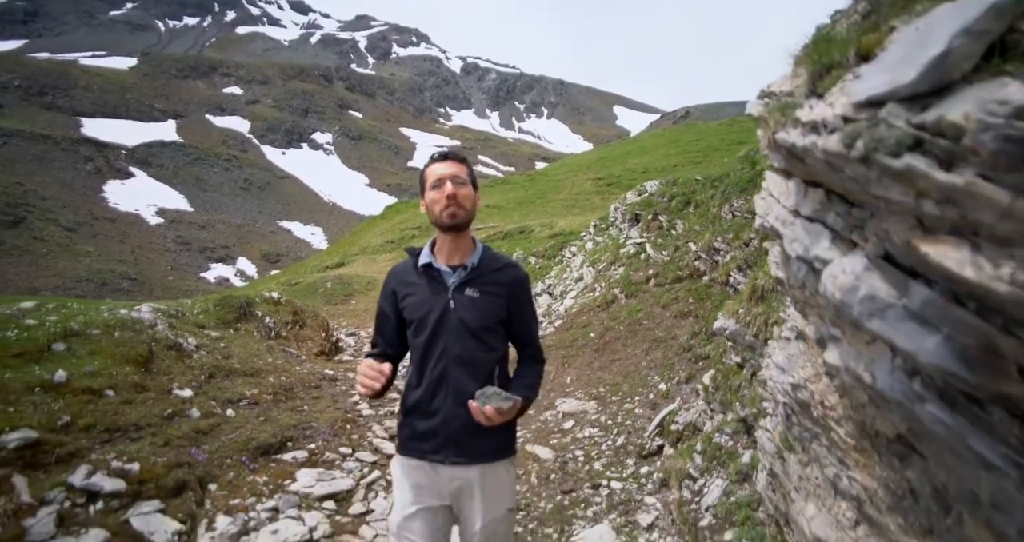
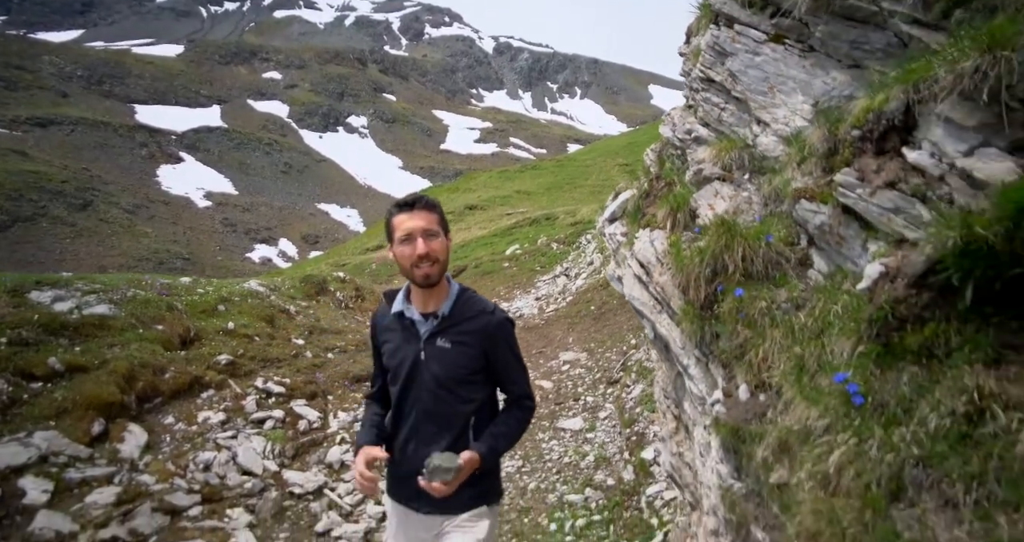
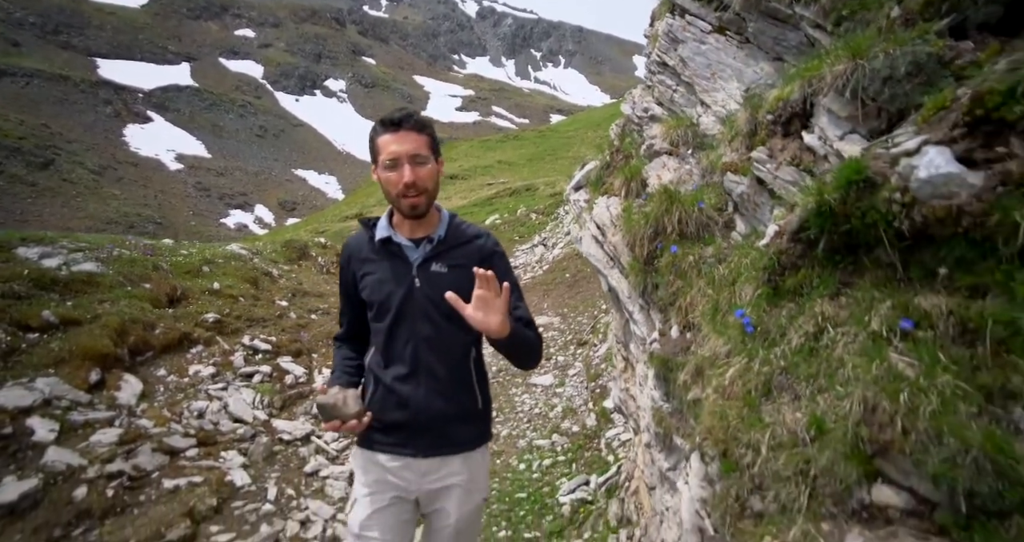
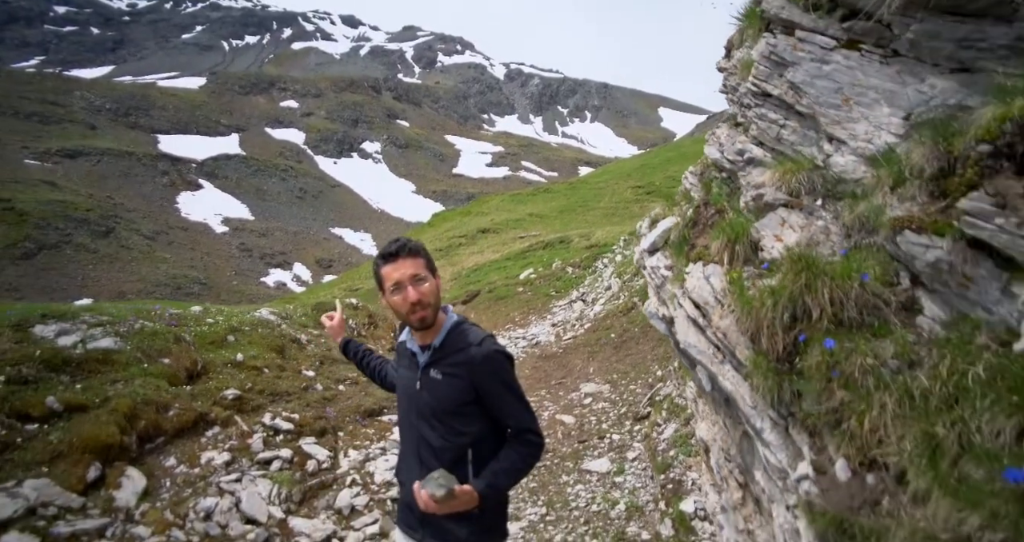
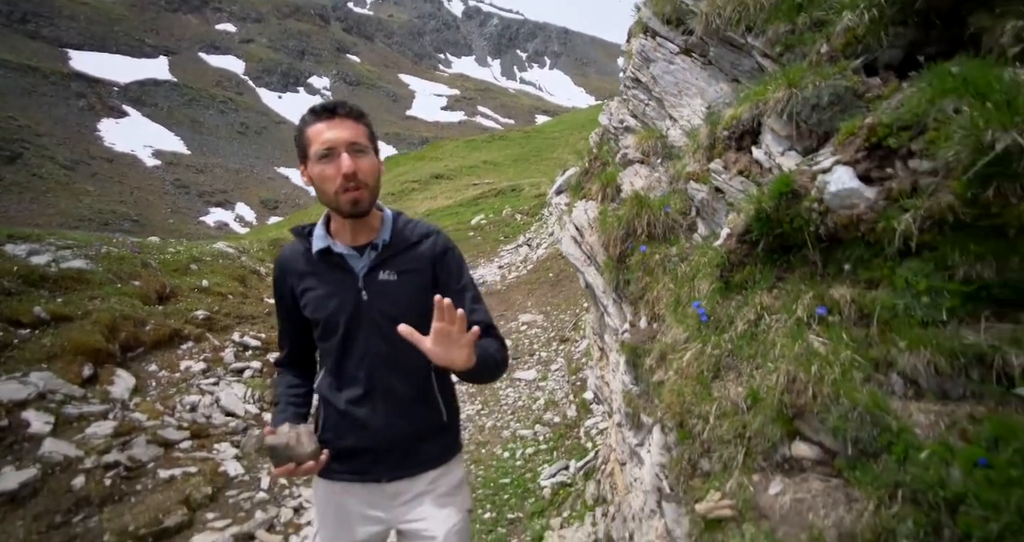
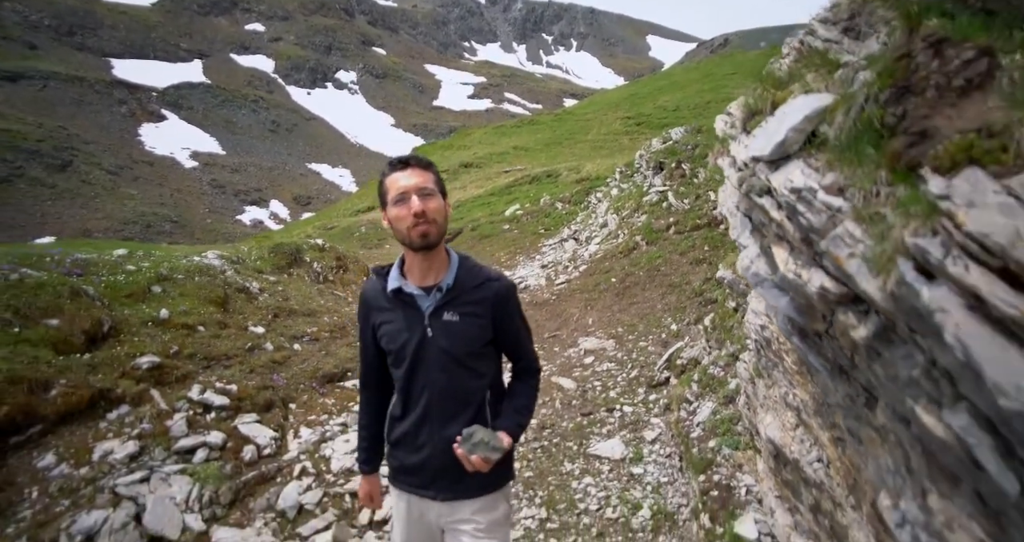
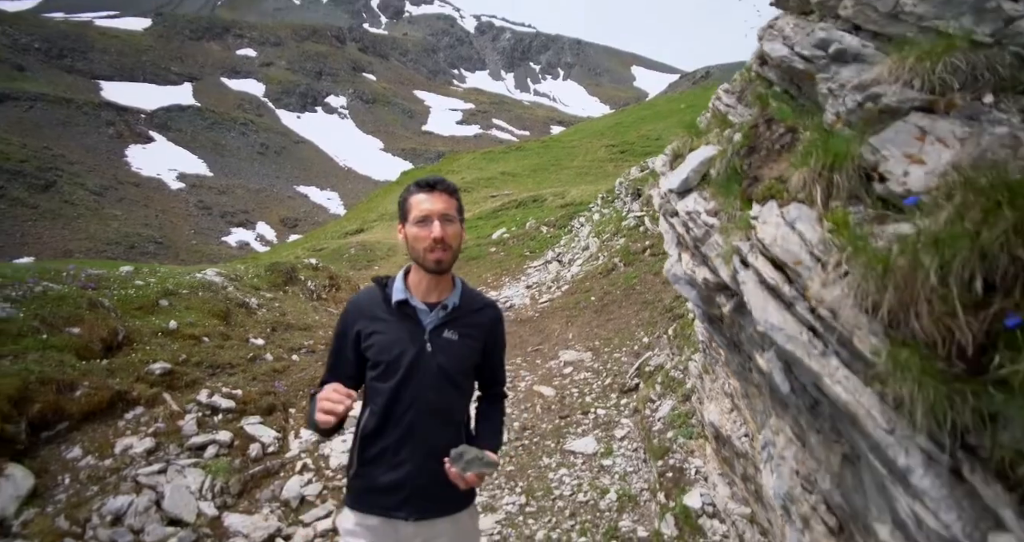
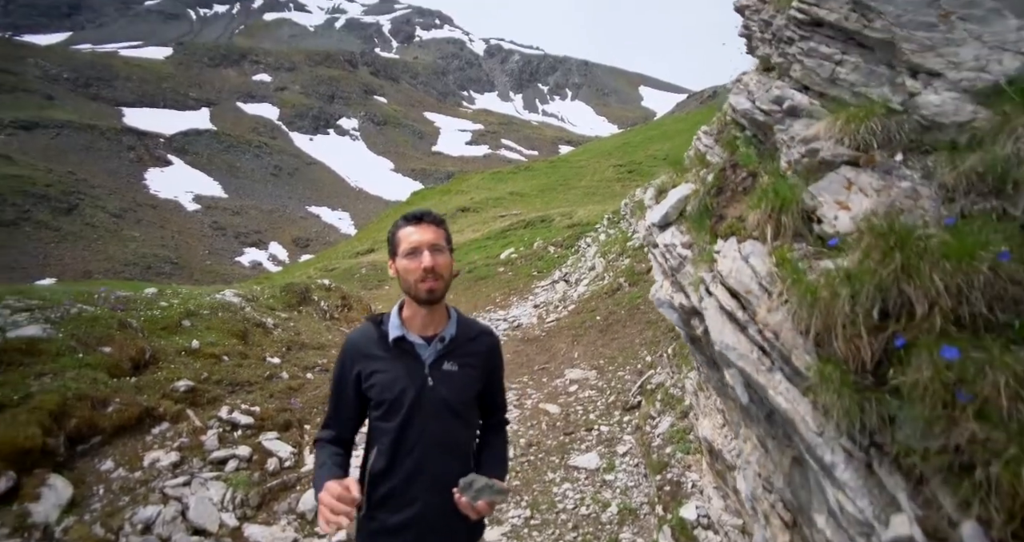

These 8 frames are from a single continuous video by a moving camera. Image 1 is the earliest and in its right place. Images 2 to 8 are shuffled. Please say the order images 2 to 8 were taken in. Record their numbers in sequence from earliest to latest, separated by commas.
6, 7, 8, 4, 2, 3, 5
